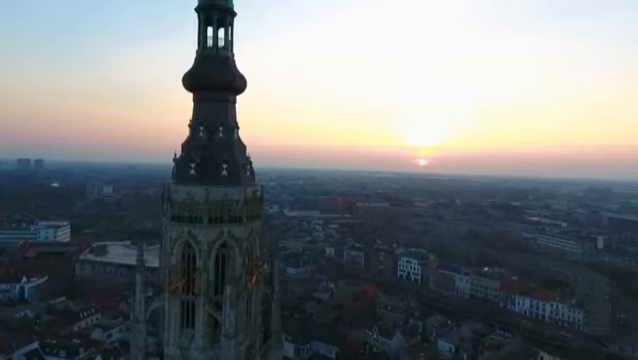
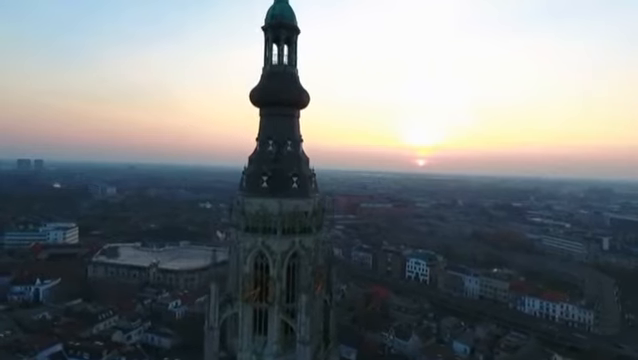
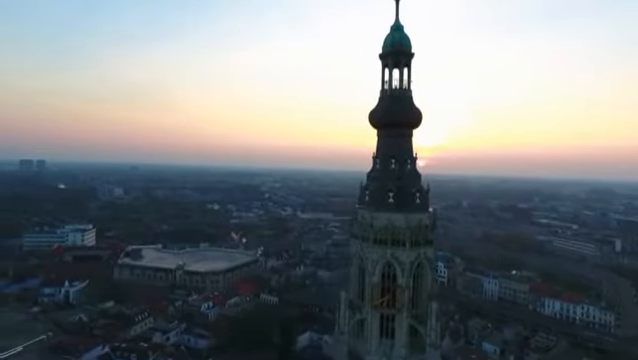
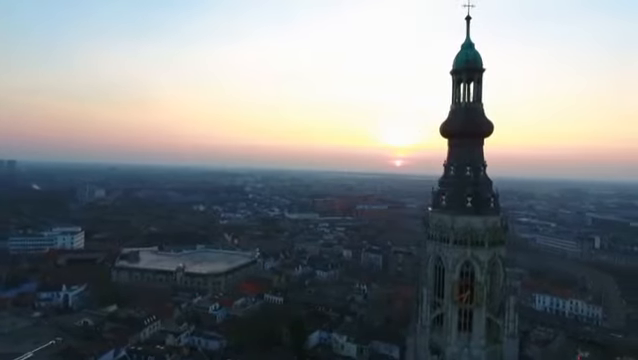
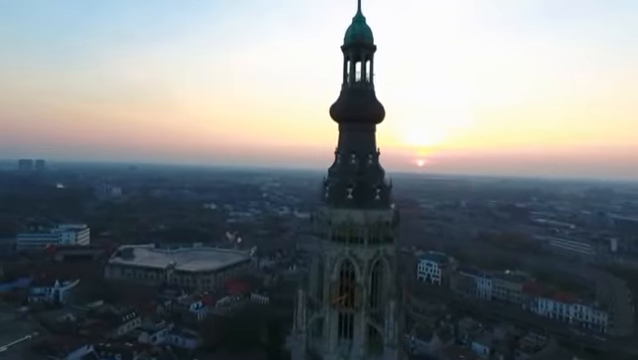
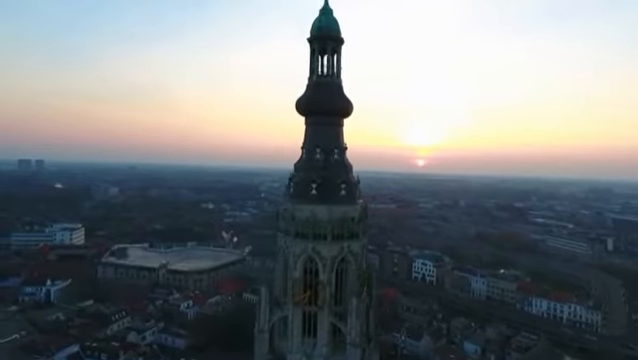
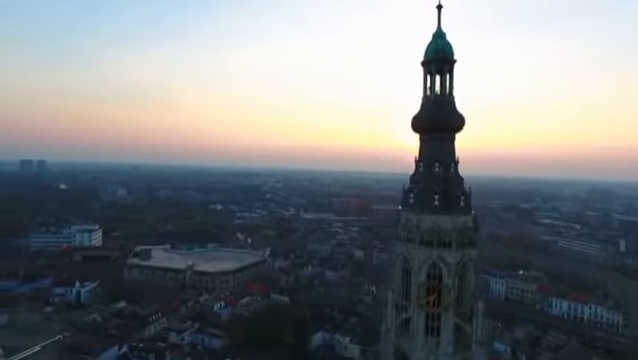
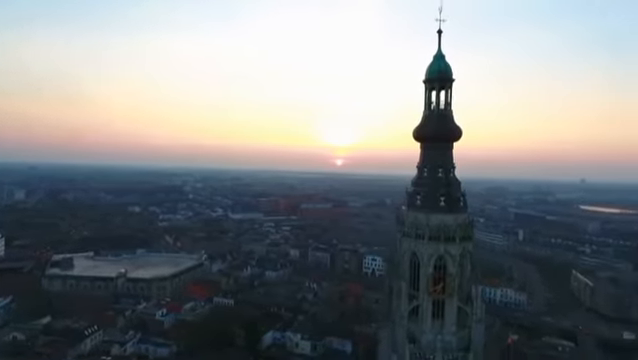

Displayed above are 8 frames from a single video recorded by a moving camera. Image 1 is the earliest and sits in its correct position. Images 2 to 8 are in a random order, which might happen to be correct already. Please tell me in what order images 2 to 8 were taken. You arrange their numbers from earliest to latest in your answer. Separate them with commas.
2, 6, 5, 3, 7, 4, 8
